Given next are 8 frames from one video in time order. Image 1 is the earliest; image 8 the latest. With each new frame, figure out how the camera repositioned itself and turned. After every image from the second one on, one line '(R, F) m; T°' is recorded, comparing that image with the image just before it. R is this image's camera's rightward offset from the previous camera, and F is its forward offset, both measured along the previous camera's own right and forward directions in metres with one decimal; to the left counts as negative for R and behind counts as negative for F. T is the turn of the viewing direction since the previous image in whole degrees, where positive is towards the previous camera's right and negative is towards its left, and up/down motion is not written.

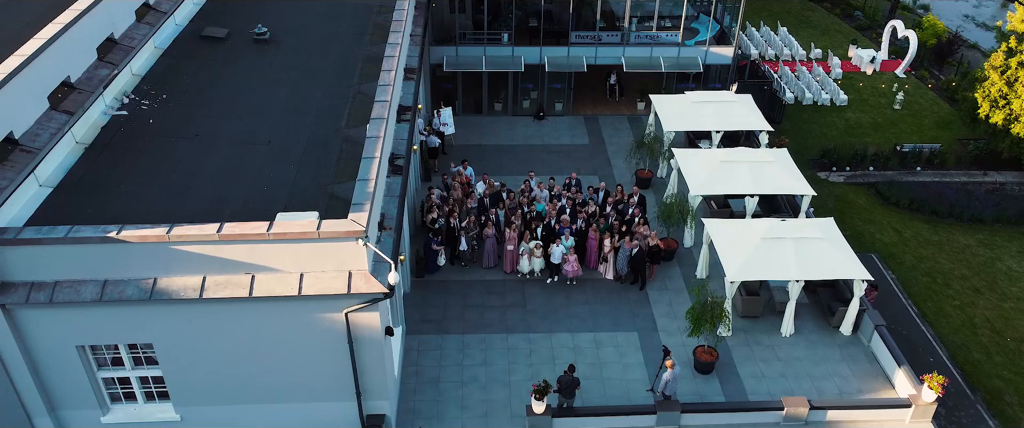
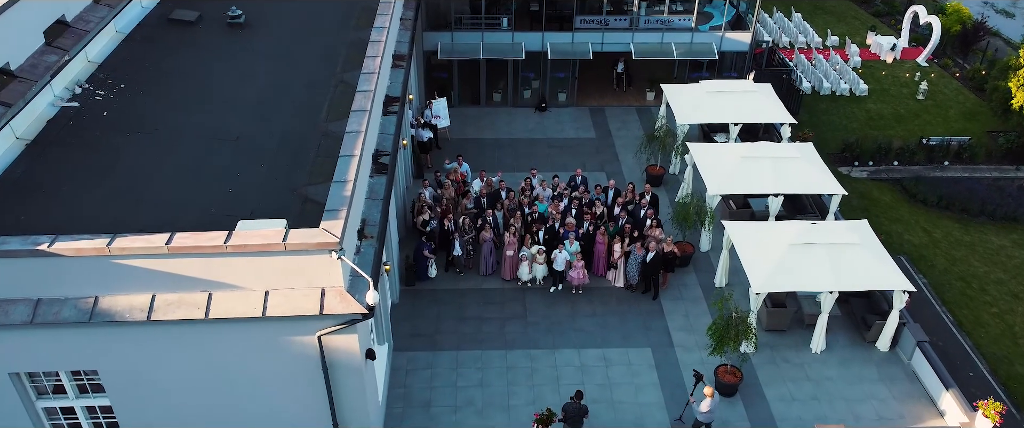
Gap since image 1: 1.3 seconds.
(0.0, +1.9) m; 0°
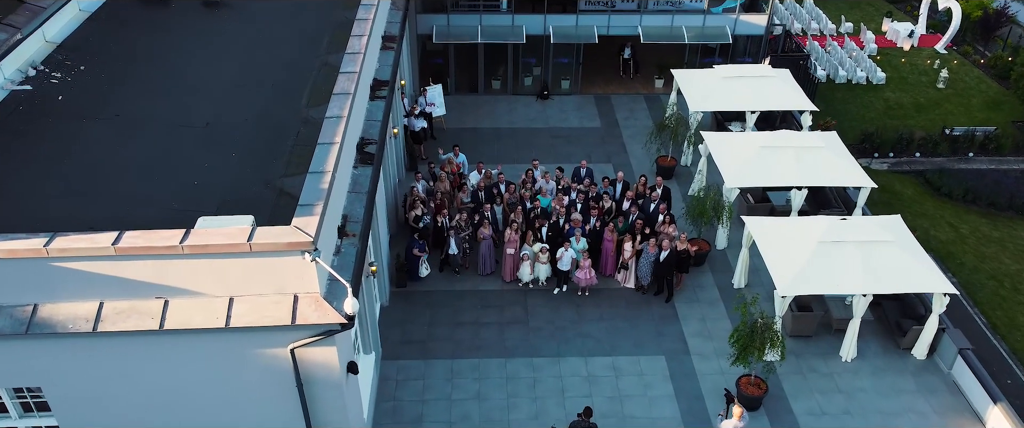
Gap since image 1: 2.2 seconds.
(0.0, +1.5) m; 0°
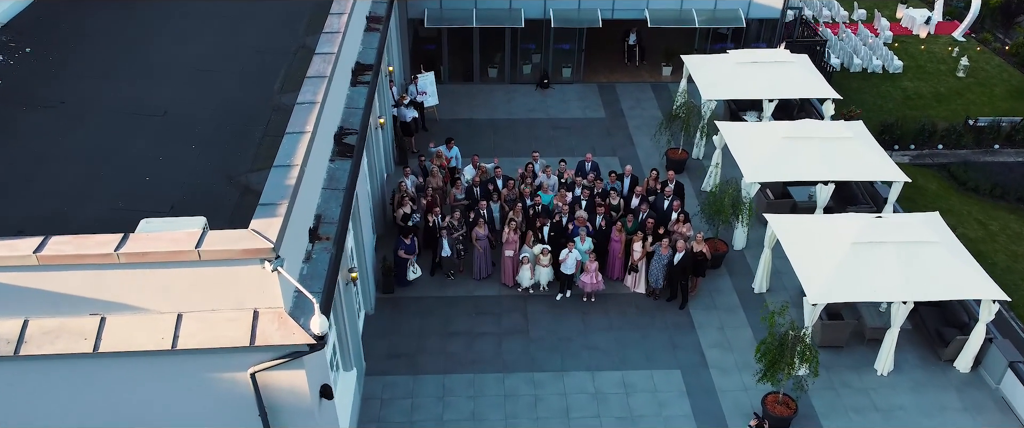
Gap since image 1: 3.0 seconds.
(0.0, +1.5) m; 0°
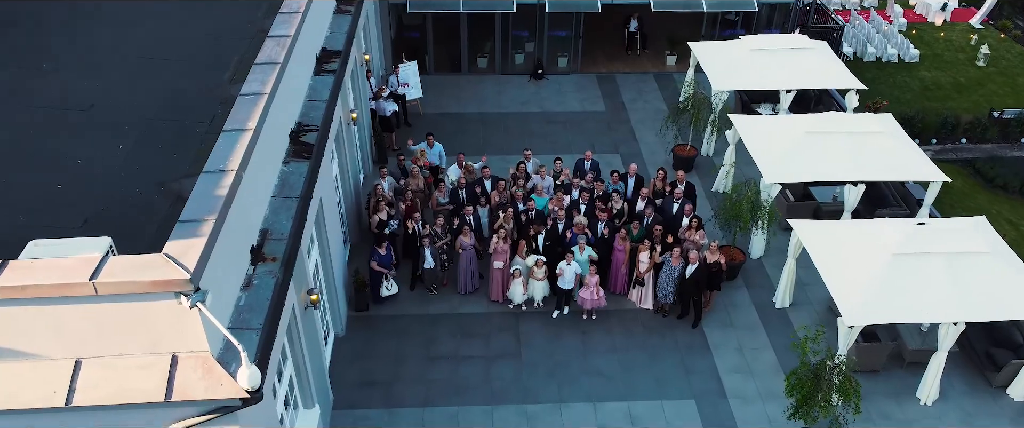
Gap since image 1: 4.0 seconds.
(+0.1, +1.8) m; 0°
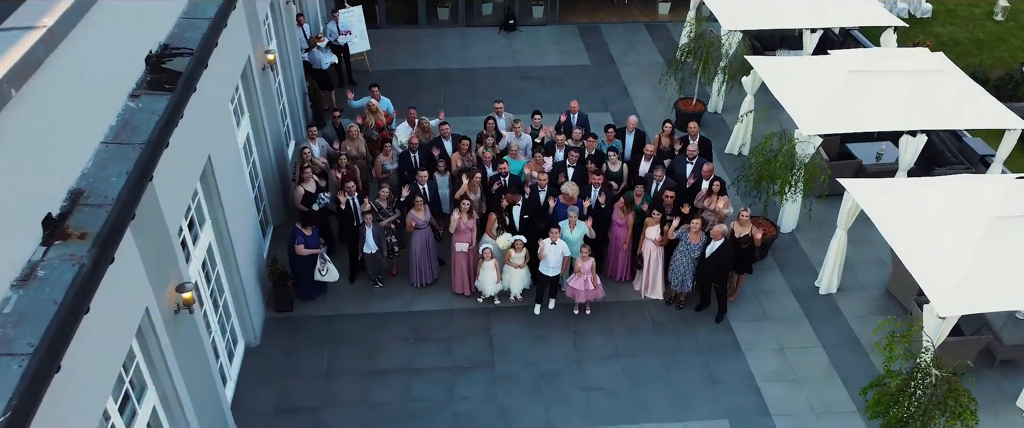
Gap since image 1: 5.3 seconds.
(+0.1, +3.1) m; +2°
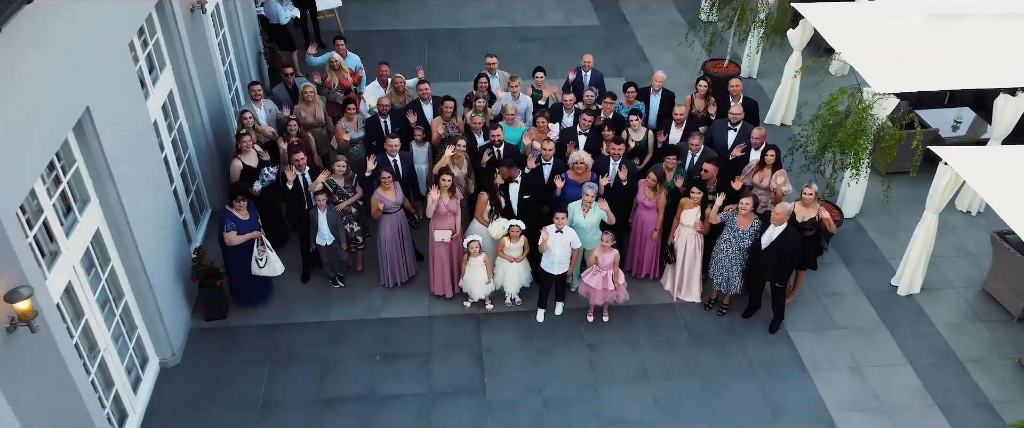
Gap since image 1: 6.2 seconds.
(0.0, +2.2) m; 0°
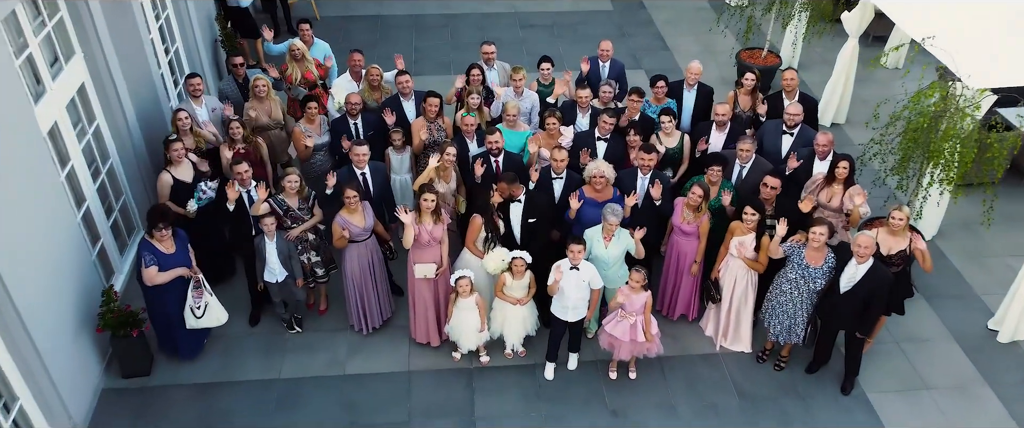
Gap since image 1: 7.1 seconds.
(0.0, +1.7) m; 0°
